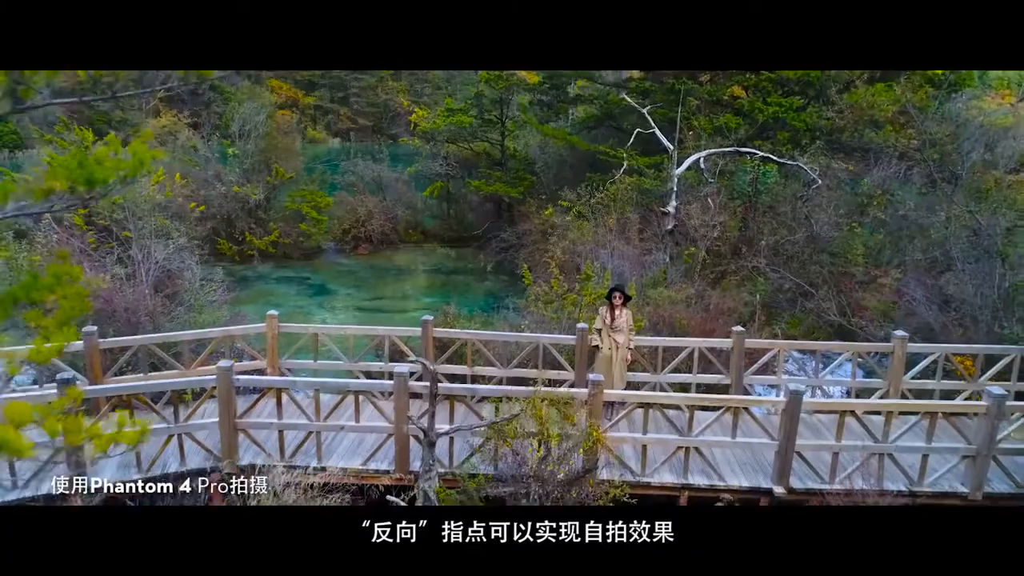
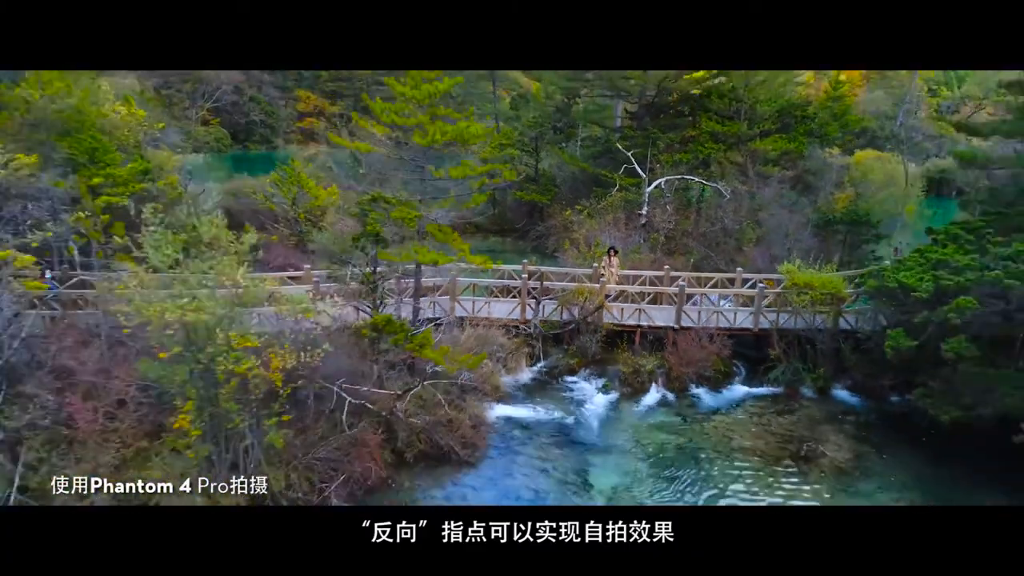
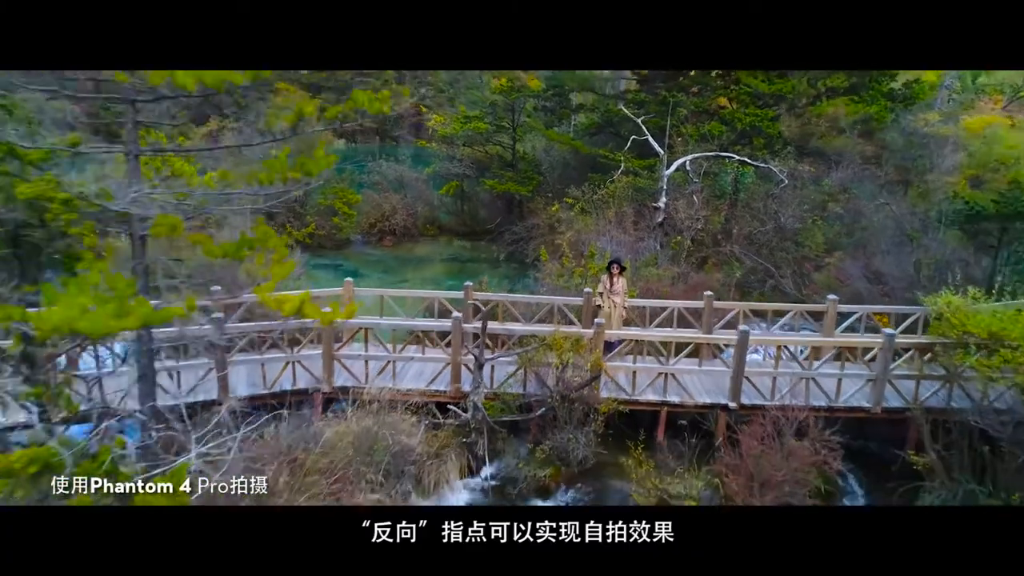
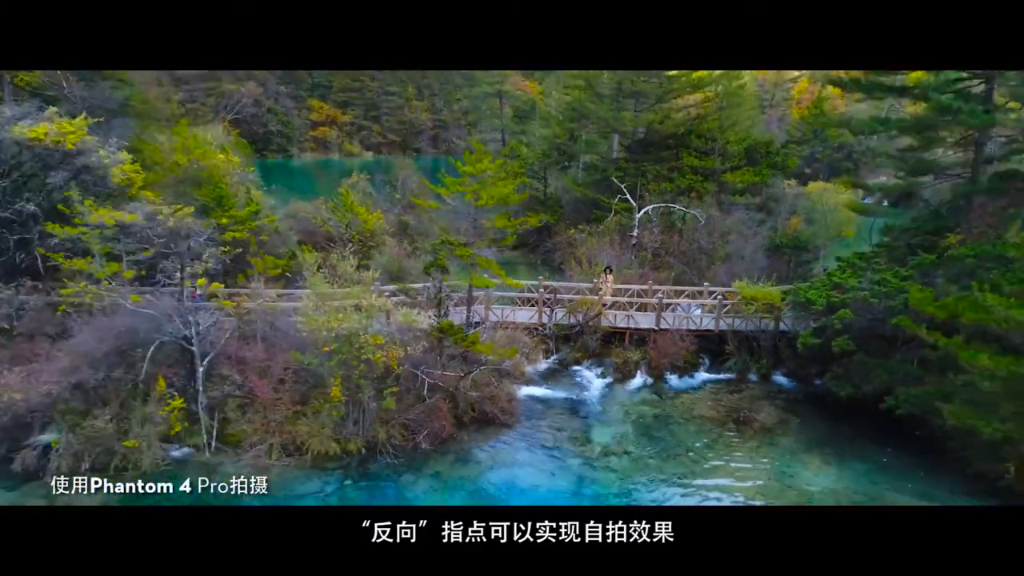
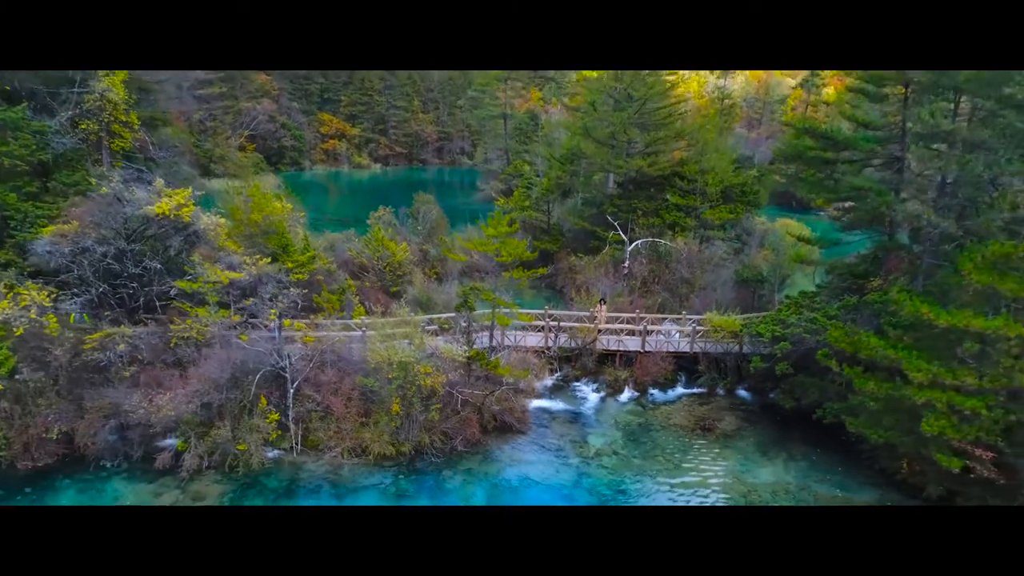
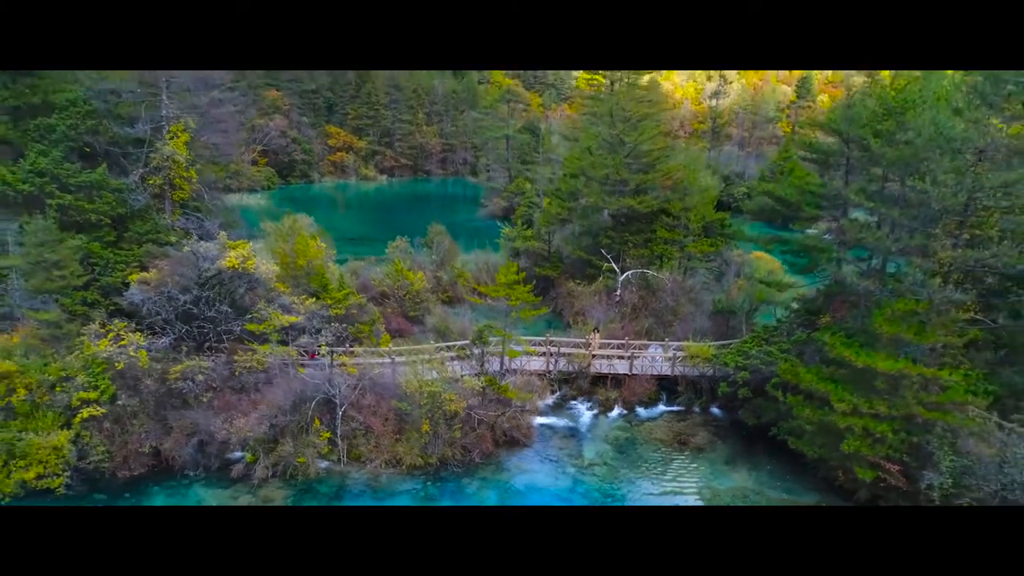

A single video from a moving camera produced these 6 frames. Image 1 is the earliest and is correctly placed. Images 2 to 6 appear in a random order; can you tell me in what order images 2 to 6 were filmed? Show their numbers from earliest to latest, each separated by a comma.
3, 2, 4, 5, 6
